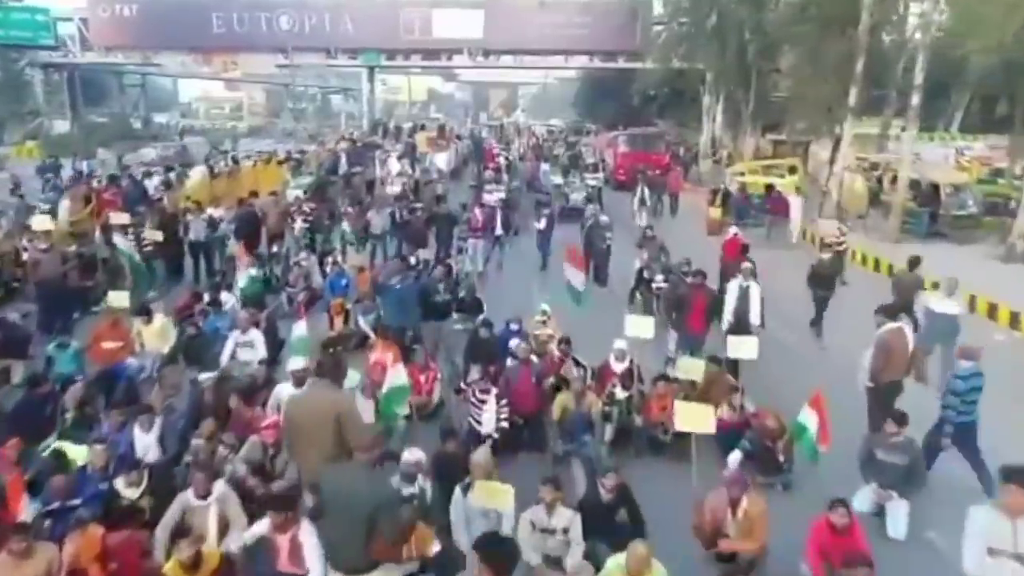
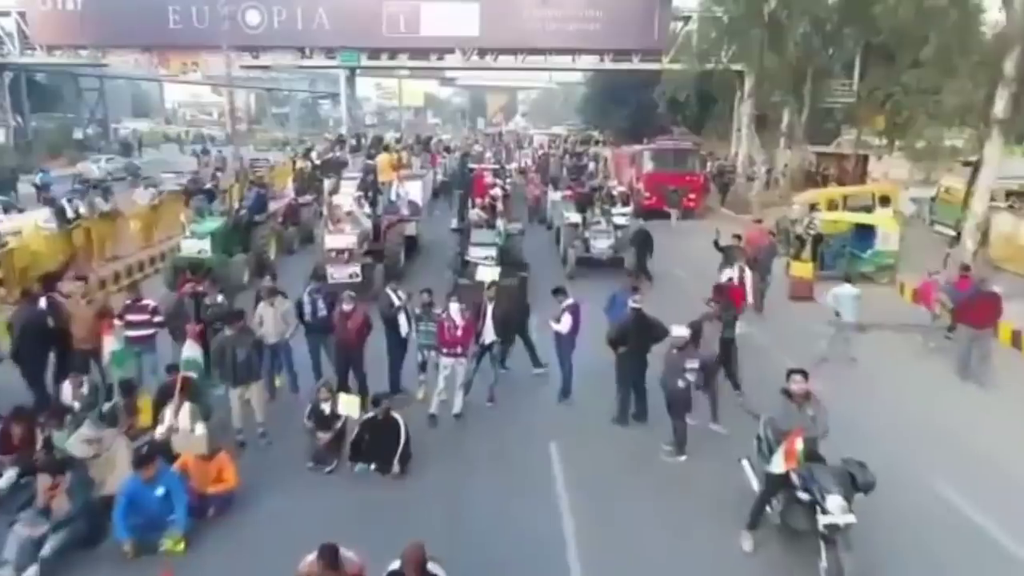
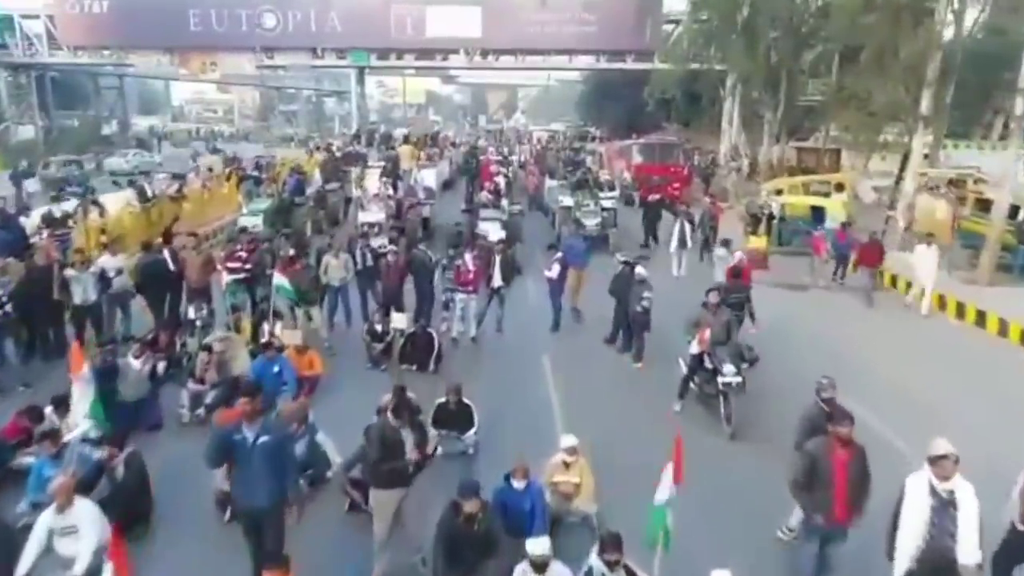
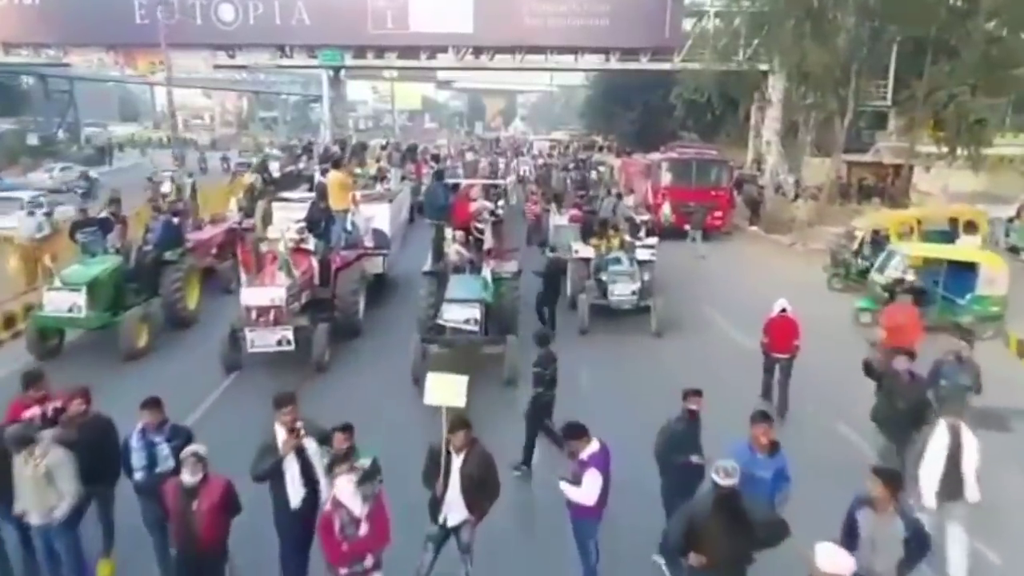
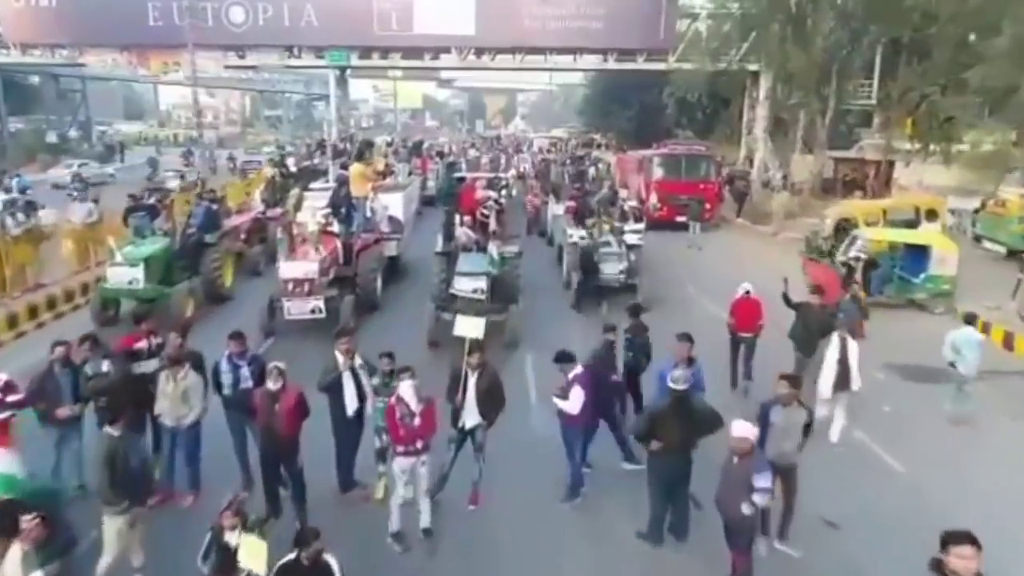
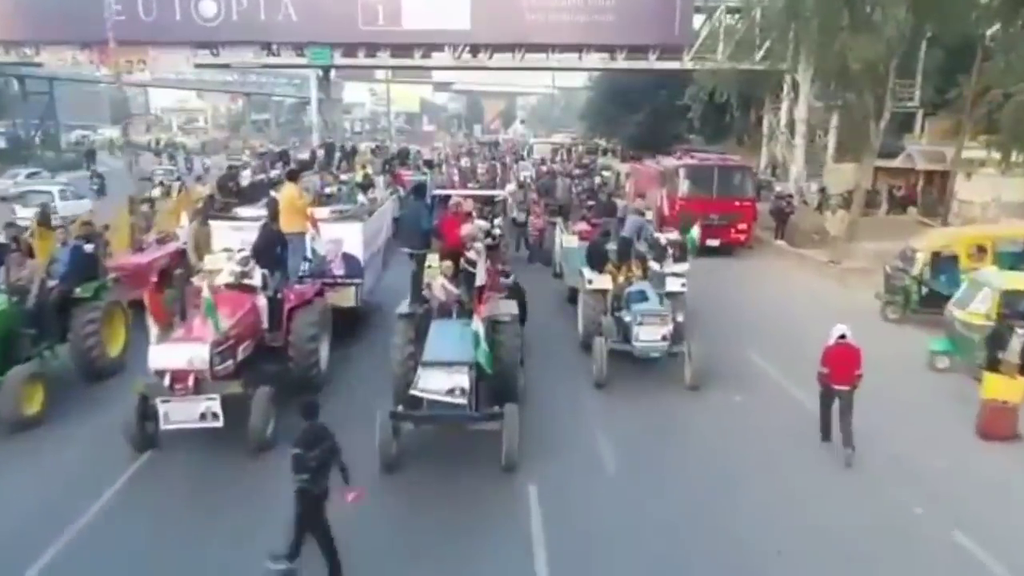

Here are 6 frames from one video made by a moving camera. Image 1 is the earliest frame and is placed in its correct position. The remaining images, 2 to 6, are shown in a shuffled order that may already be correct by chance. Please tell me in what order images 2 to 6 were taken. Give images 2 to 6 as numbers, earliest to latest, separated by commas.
3, 2, 5, 4, 6
